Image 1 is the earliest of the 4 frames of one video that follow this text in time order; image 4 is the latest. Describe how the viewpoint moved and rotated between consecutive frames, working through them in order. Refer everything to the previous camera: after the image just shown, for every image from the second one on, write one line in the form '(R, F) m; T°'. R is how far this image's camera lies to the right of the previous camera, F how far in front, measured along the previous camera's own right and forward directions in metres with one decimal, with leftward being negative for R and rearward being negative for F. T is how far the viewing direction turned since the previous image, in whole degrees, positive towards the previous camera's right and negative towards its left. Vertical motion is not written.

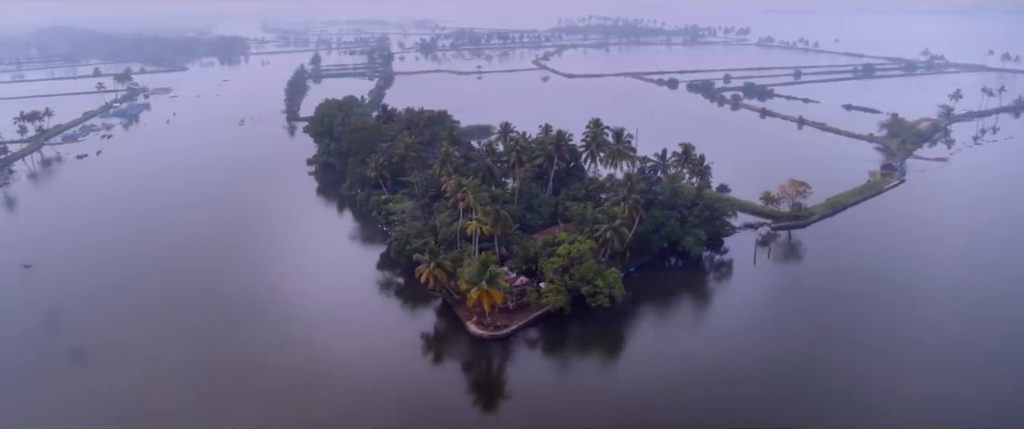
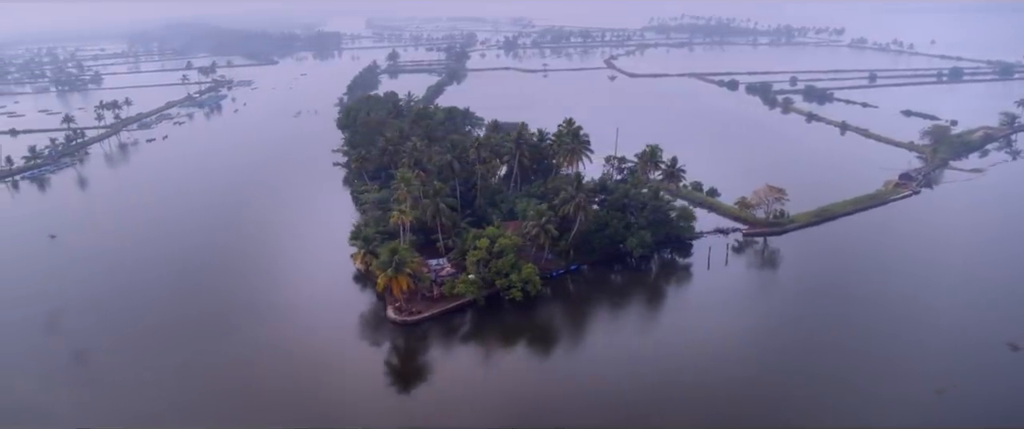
(+4.8, -0.4) m; -7°
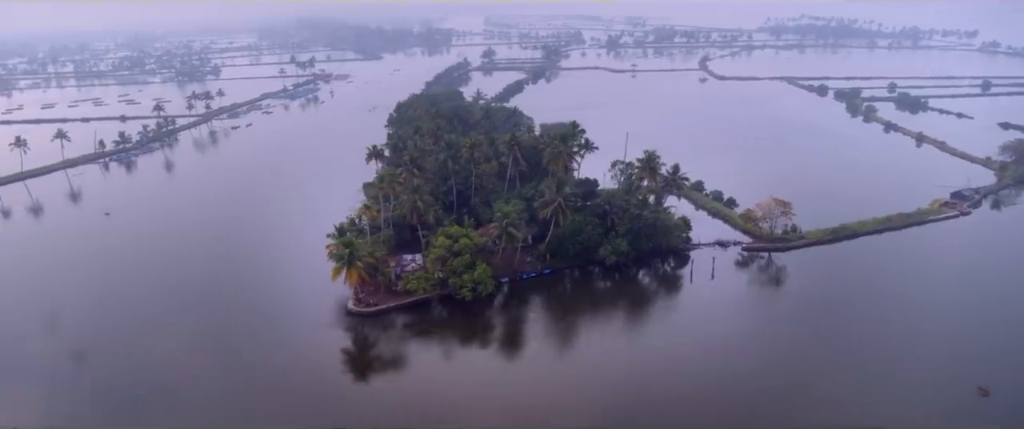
(+4.3, +0.1) m; -8°
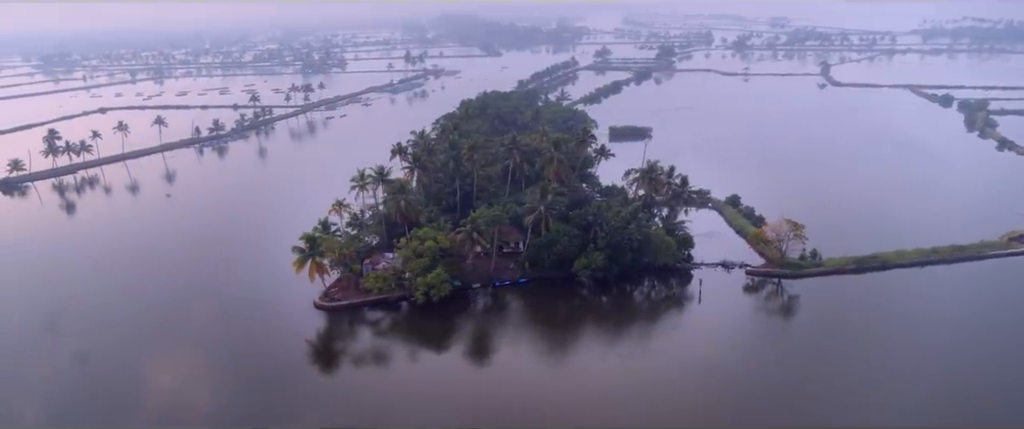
(+4.7, +0.7) m; -10°
